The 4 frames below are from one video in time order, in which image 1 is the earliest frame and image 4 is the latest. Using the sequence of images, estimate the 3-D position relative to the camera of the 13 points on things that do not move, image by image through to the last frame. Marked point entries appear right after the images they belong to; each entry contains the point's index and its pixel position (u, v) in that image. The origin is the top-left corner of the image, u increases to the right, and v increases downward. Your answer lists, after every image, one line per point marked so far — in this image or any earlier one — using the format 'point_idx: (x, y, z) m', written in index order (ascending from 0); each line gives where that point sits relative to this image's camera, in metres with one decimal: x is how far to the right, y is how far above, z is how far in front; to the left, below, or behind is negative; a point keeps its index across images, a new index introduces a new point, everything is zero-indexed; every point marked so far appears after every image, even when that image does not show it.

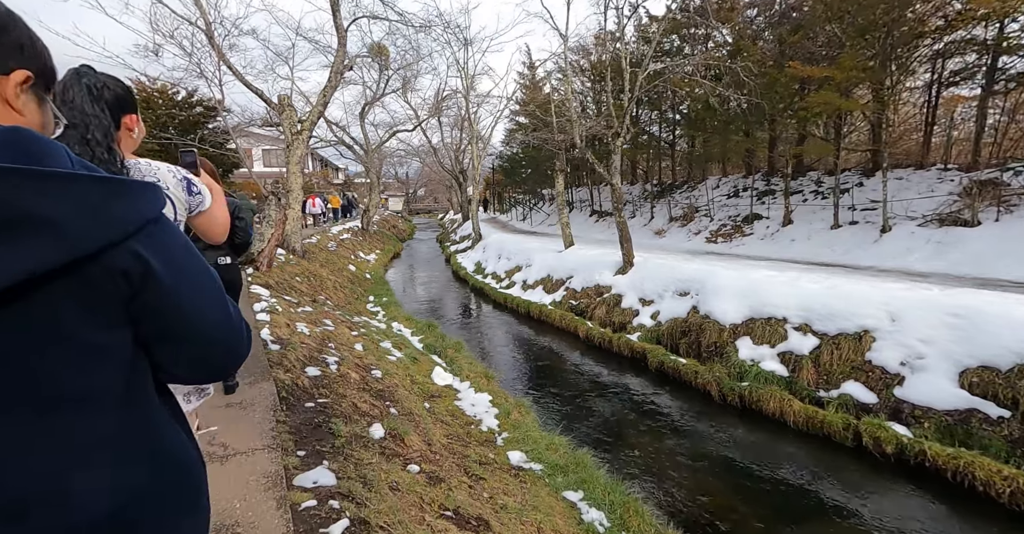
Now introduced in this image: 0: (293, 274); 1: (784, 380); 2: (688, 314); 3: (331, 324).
0: (-4.9, -0.2, +10.9) m
1: (+3.2, -1.3, +5.8) m
2: (+2.8, -0.7, +7.7) m
3: (-2.8, -0.9, +7.7) m
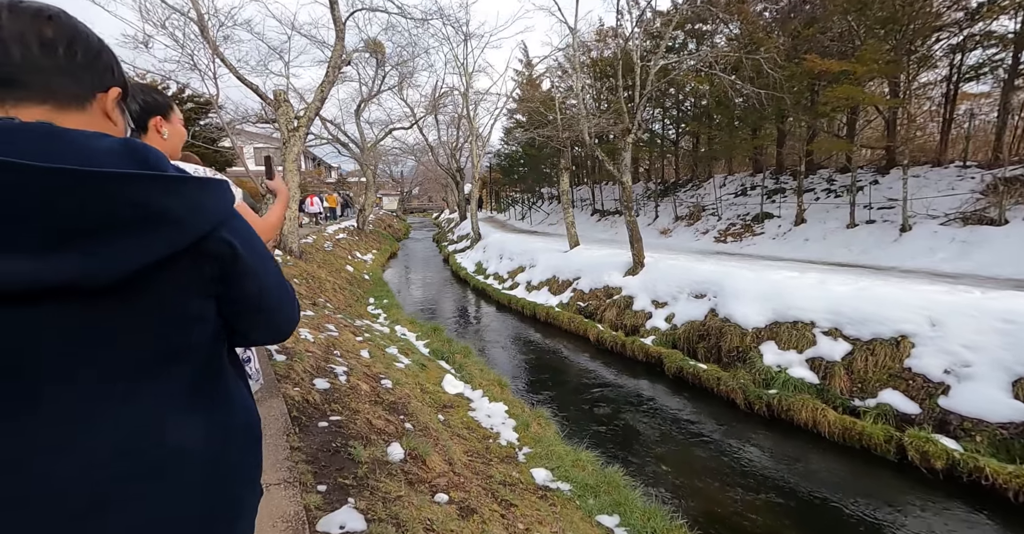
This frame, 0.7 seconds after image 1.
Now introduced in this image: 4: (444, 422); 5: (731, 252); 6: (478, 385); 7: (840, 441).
0: (-4.8, -0.2, +10.5) m
1: (+3.4, -1.4, +5.5) m
2: (+3.0, -0.8, +7.5) m
3: (-2.7, -0.9, +7.3) m
4: (-0.7, -1.6, +4.9) m
5: (+4.7, +0.3, +10.4) m
6: (-0.5, -1.6, +6.5) m
7: (+3.3, -1.7, +4.9) m
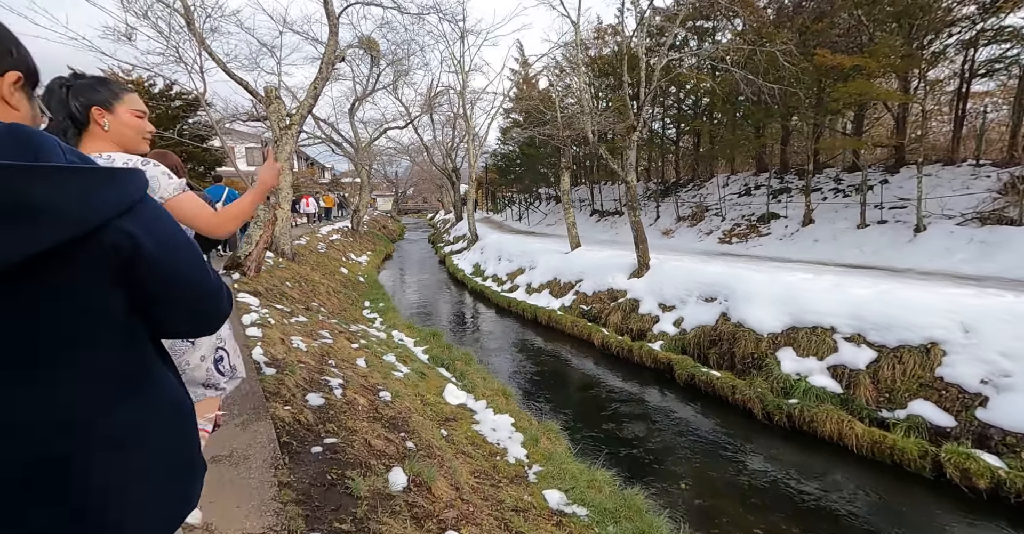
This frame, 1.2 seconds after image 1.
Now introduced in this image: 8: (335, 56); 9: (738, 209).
0: (-4.8, -0.3, +10.1) m
1: (+3.5, -1.4, +5.2) m
2: (+3.0, -0.8, +7.2) m
3: (-2.6, -1.0, +7.0) m
4: (-0.6, -1.6, +4.6) m
5: (+4.7, +0.3, +10.1) m
6: (-0.4, -1.6, +6.1) m
7: (+3.4, -1.8, +4.6) m
8: (-4.4, +5.3, +12.2) m
9: (+5.7, +1.5, +12.3) m
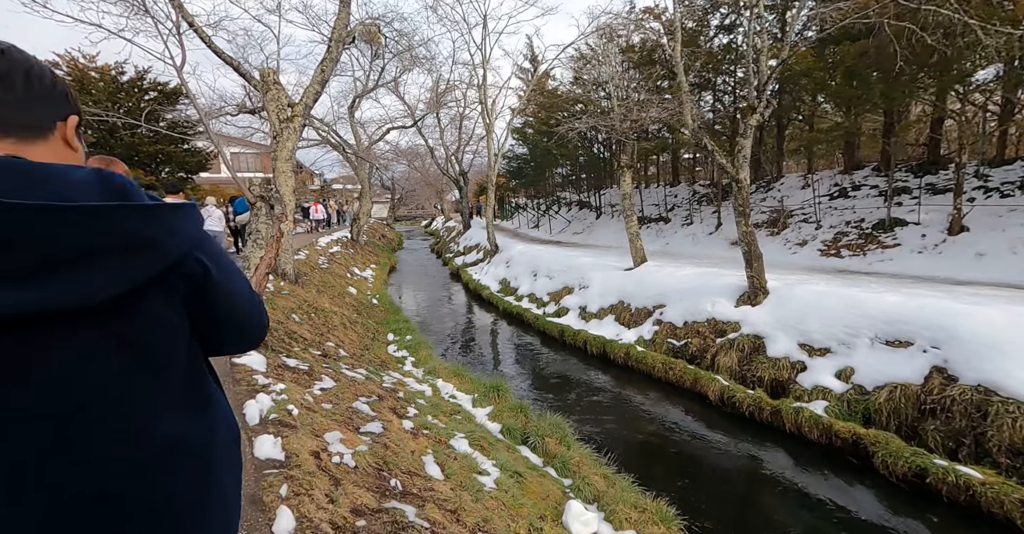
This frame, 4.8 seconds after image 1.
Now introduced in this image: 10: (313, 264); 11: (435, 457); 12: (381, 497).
0: (-3.6, -0.8, +7.8) m
1: (+4.8, -1.7, +3.1) m
2: (+4.2, -1.1, +5.0) m
3: (-1.4, -1.4, +4.7) m
4: (+0.7, -2.0, +2.4) m
5: (+5.8, -0.1, +8.0) m
6: (+0.9, -2.0, +3.9) m
7: (+4.7, -2.1, +2.4) m
8: (-3.4, +4.8, +10.0) m
9: (+6.8, +1.1, +10.2) m
10: (-5.3, 0.0, +13.4) m
11: (-0.7, -1.6, +4.2) m
12: (-0.8, -1.4, +3.0) m
